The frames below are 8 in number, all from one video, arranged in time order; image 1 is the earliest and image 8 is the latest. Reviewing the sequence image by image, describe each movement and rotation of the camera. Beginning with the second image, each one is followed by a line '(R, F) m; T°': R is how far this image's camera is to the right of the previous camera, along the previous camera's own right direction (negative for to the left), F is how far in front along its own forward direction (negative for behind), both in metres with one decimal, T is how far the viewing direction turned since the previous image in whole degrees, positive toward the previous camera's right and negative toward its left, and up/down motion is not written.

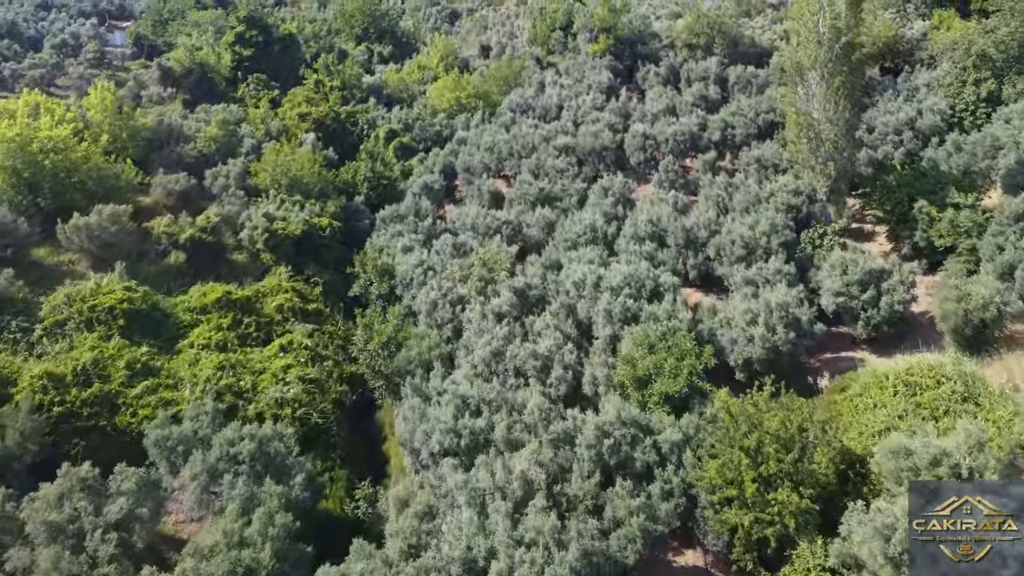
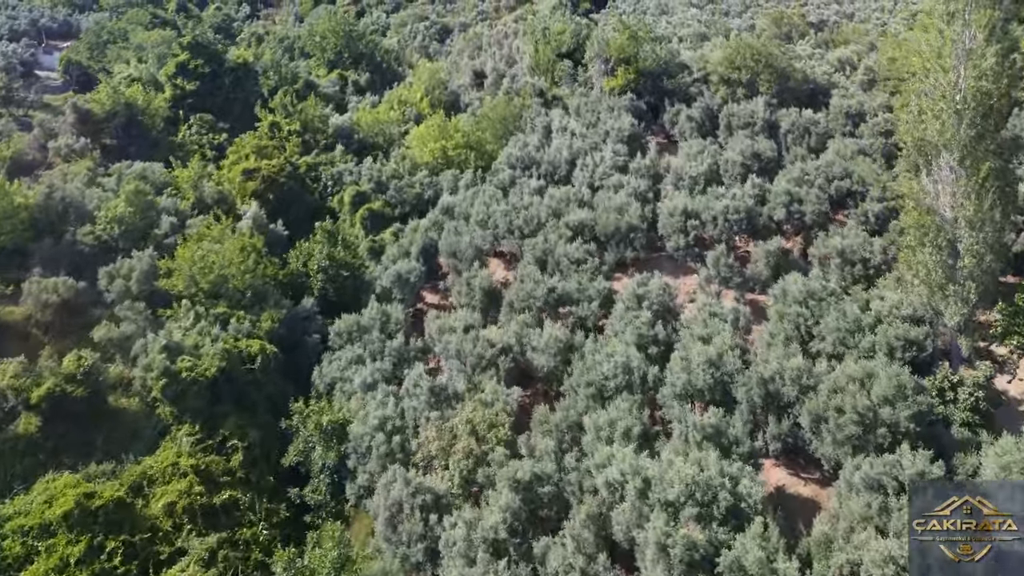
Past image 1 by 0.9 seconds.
(-0.1, +9.5) m; 0°
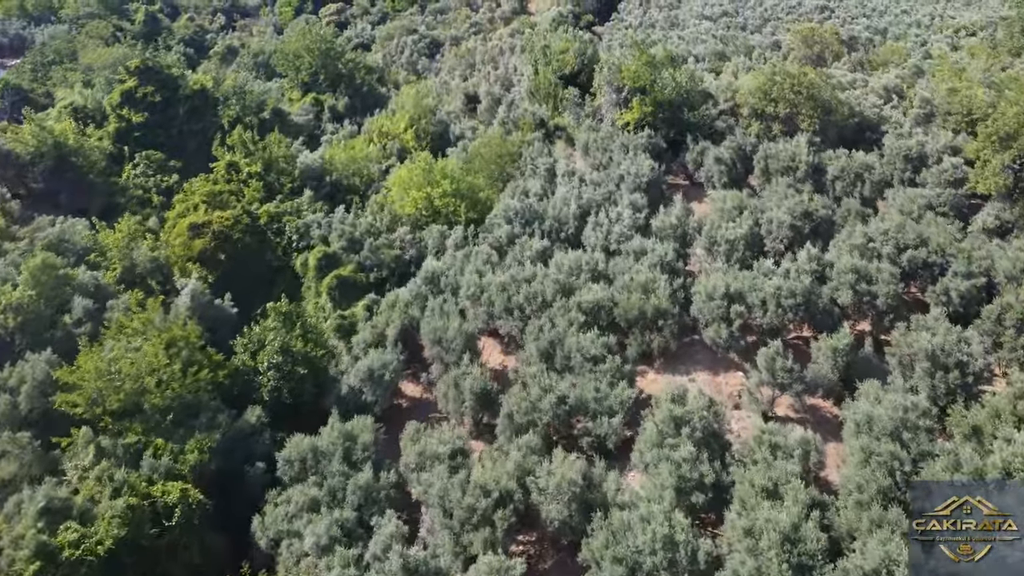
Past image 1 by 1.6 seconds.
(-0.1, +6.1) m; 0°
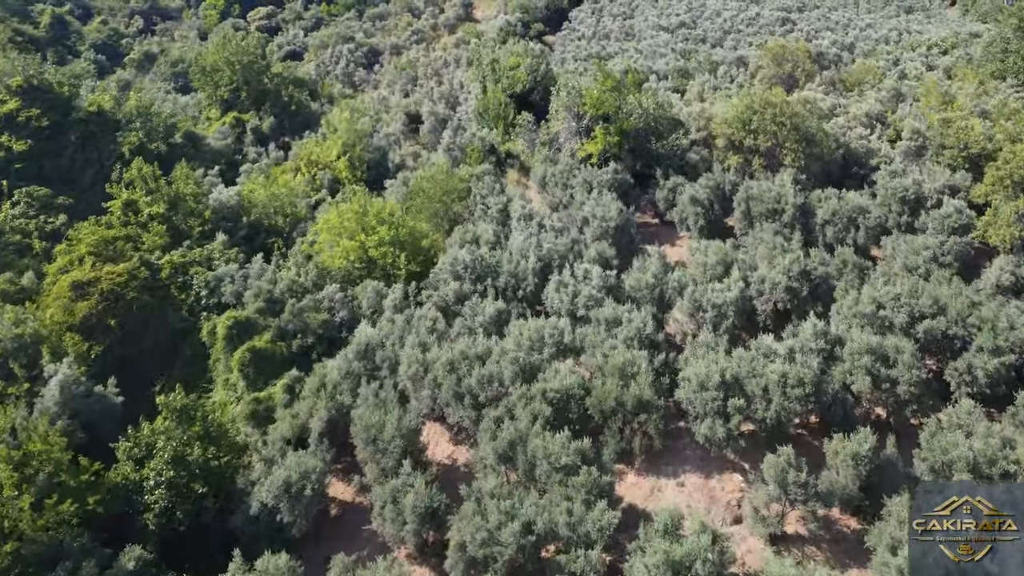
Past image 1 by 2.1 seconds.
(-0.1, +4.6) m; +4°
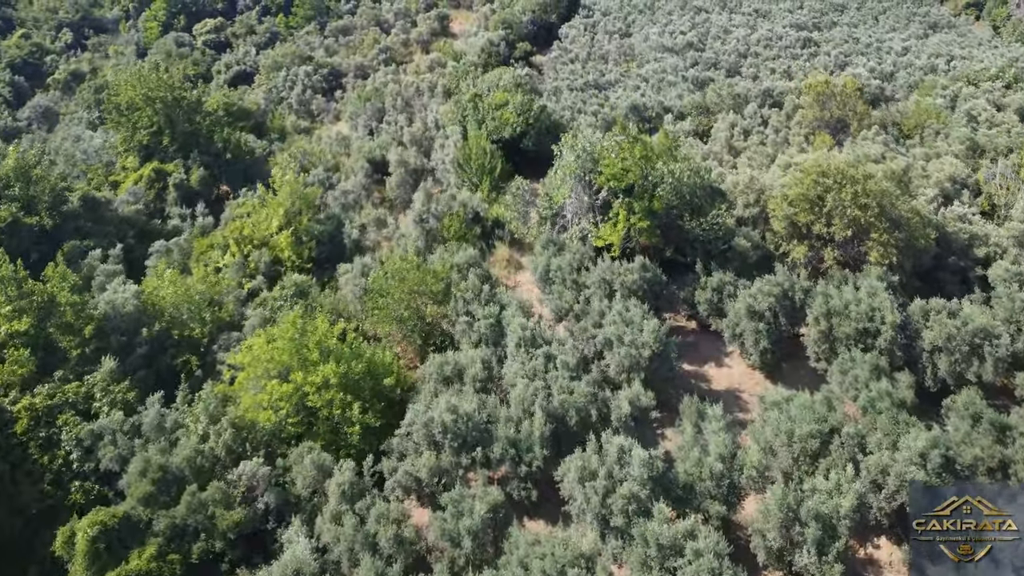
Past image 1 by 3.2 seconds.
(-0.5, +8.2) m; +2°
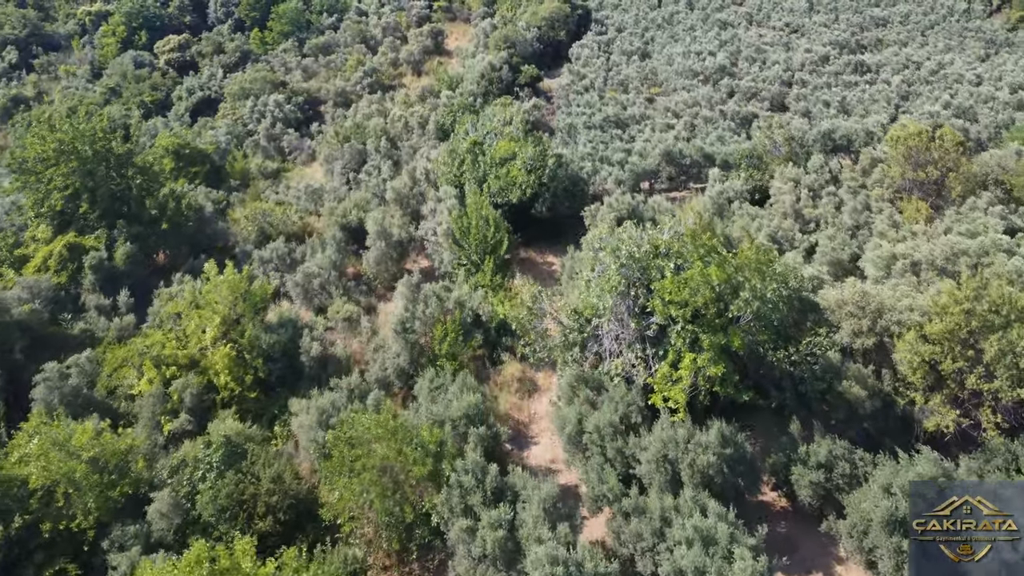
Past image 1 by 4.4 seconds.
(-0.4, +7.5) m; 0°
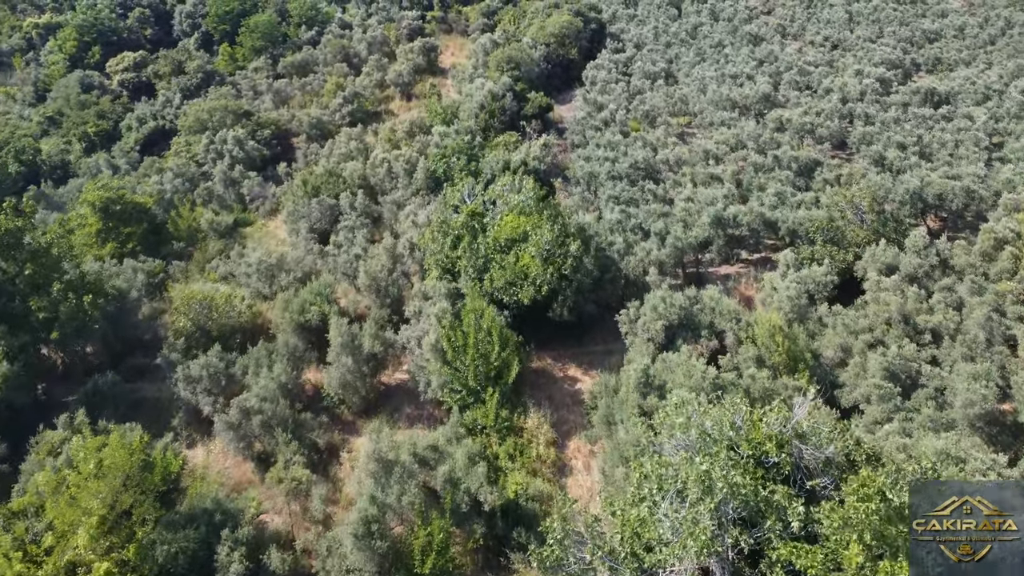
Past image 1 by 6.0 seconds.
(-0.3, +7.4) m; 0°
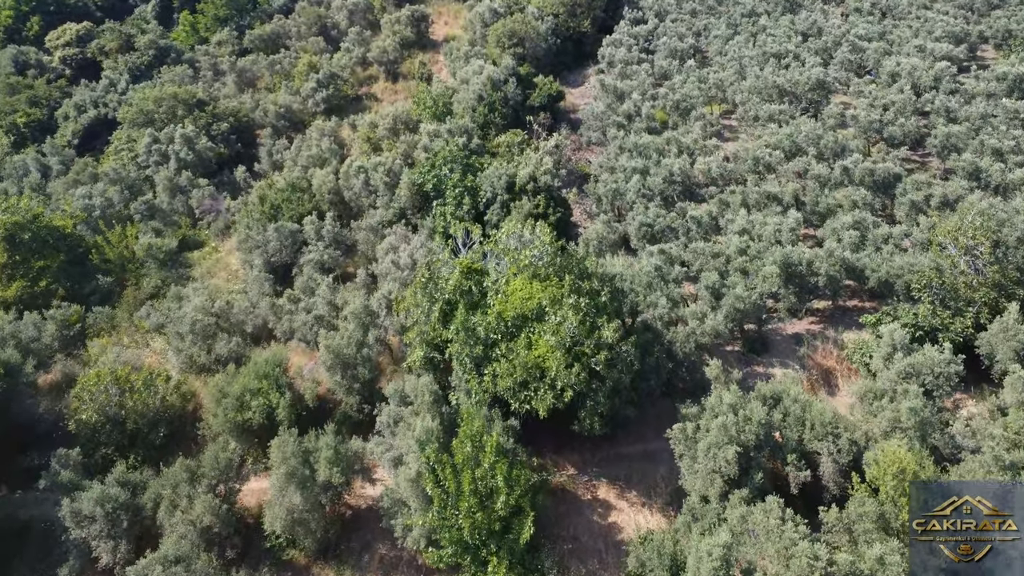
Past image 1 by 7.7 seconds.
(-0.2, +6.3) m; 0°
